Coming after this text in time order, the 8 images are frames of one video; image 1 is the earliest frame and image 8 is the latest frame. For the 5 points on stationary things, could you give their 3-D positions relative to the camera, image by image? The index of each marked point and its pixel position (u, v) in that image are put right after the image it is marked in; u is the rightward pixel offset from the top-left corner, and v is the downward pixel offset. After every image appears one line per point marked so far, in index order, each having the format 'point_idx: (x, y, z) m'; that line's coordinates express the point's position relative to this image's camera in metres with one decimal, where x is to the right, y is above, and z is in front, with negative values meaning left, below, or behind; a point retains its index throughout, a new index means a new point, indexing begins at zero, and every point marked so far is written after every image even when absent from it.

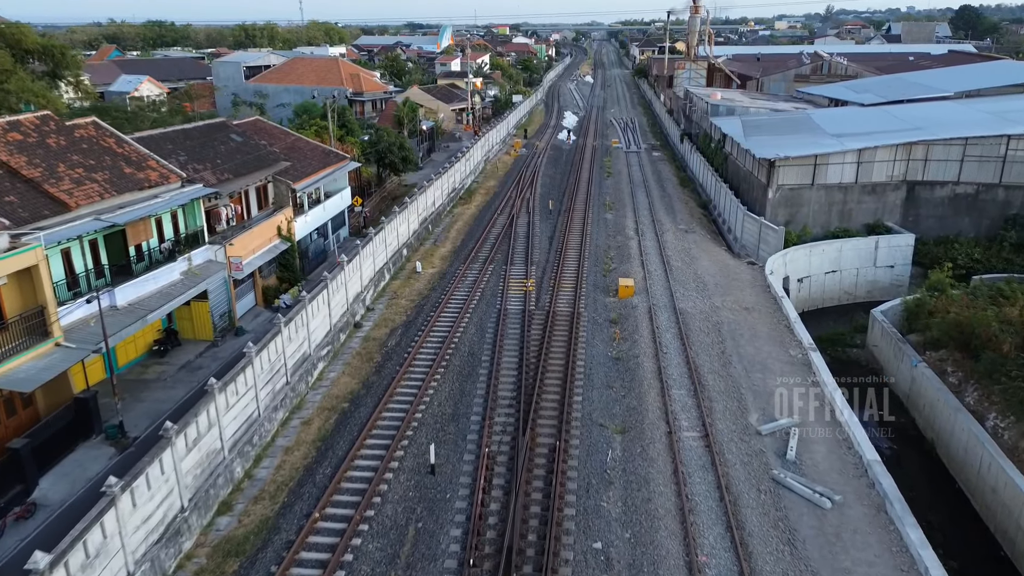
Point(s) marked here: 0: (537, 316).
0: (+0.7, -0.7, +18.6) m
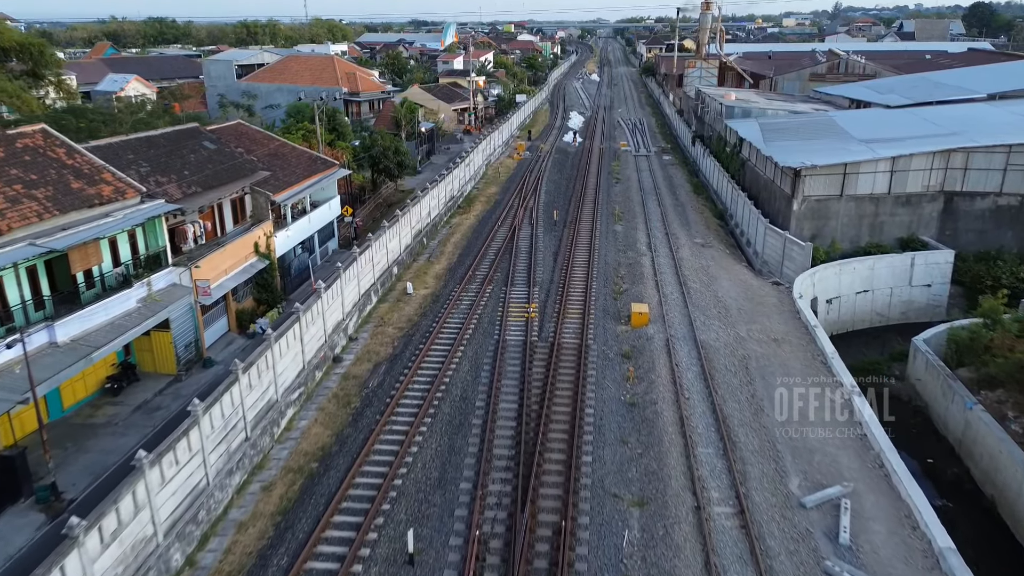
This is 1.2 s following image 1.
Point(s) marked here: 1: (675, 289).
0: (+0.7, -1.4, +16.4) m
1: (+4.6, -0.1, +19.9) m
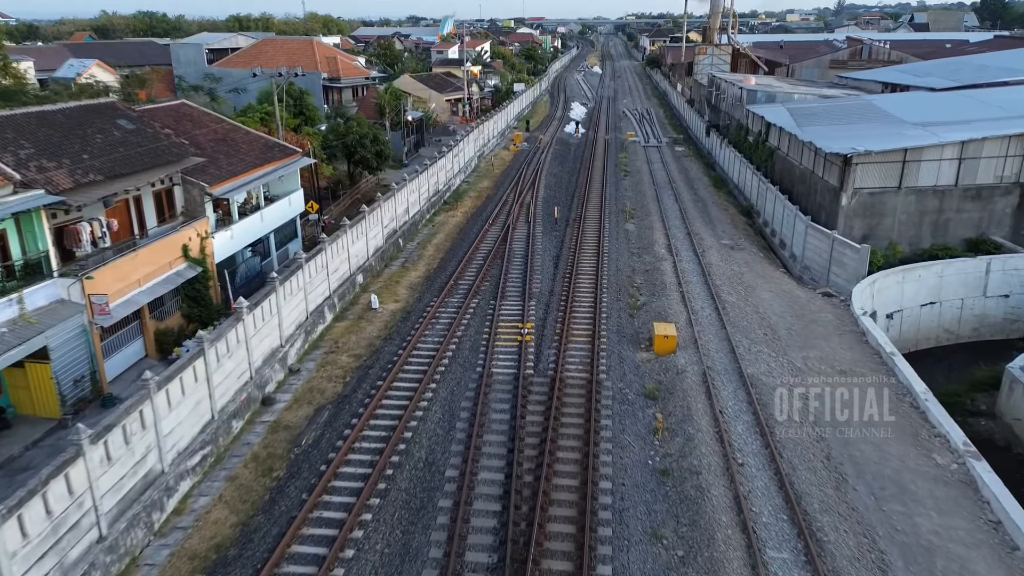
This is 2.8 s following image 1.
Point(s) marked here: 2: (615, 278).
0: (+0.4, -1.7, +12.5) m
1: (+4.3, -0.4, +15.9) m
2: (+2.6, +0.2, +17.7) m
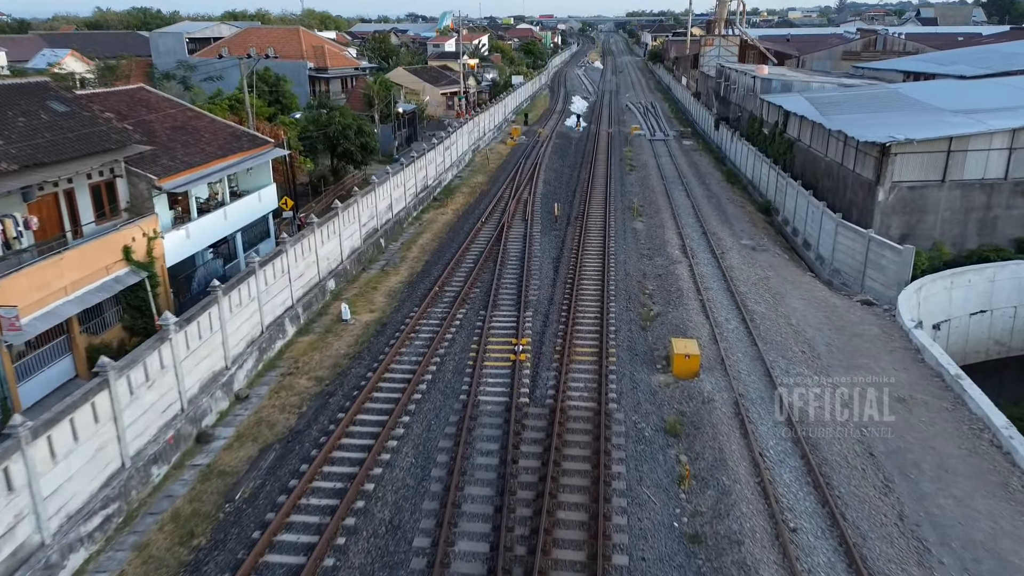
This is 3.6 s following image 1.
0: (+0.3, -1.9, +10.2) m
1: (+4.2, -0.5, +13.7) m
2: (+2.4, +0.1, +15.5) m
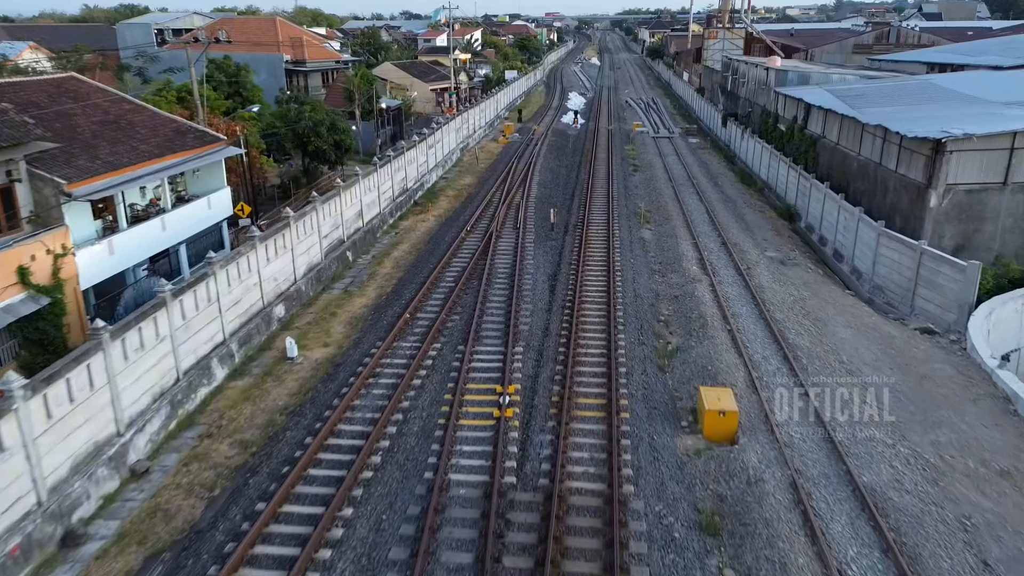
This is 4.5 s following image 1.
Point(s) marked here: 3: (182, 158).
0: (+0.1, -2.3, +7.6) m
1: (+4.0, -1.0, +11.0) m
2: (+2.2, -0.4, +12.8) m
3: (-7.4, +2.9, +16.0) m
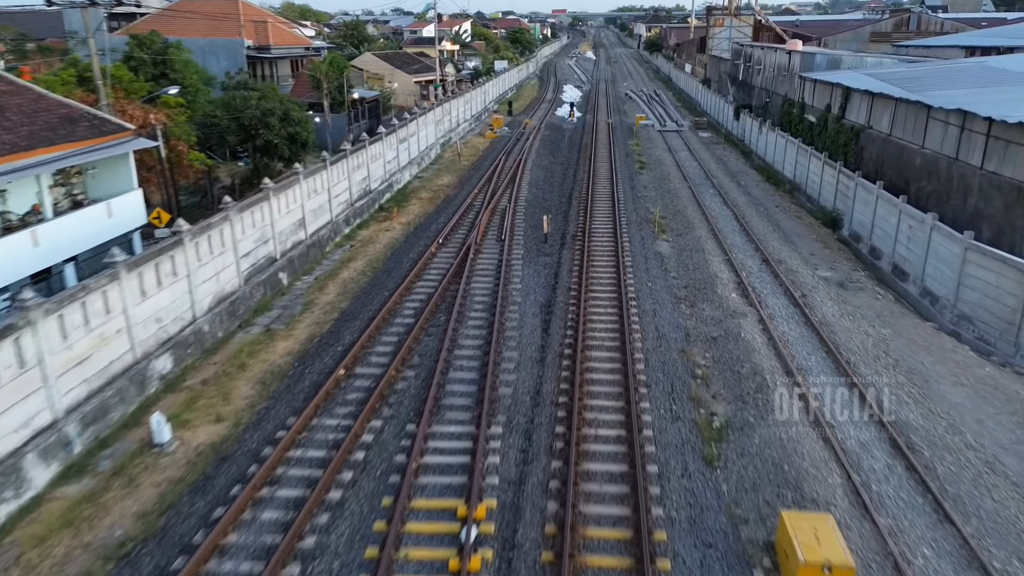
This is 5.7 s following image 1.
0: (-0.1, -2.9, +4.0) m
1: (+3.7, -1.5, +7.5) m
2: (+1.9, -0.9, +9.3) m
3: (-7.7, +2.4, +12.3) m
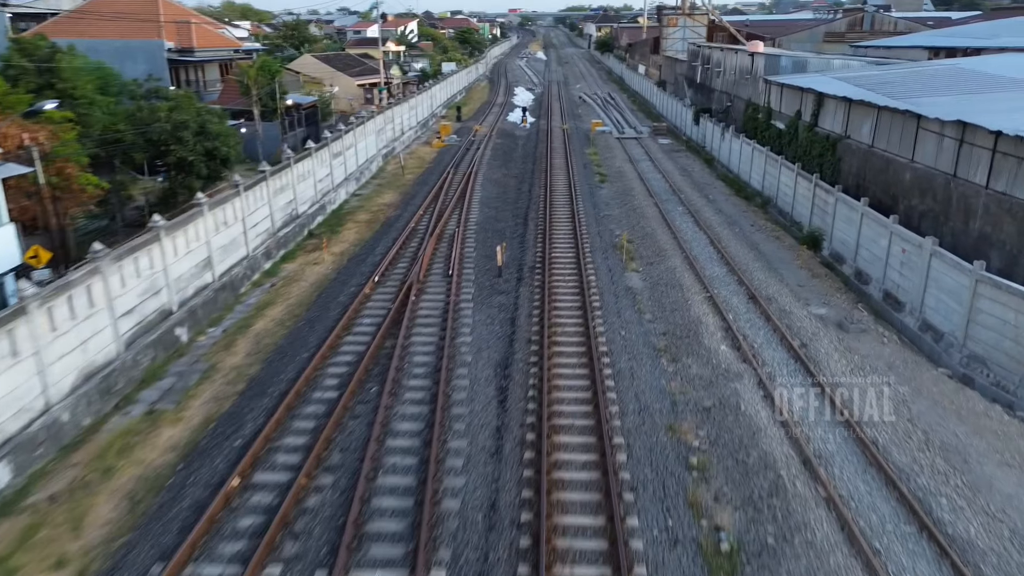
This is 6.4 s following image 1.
0: (-0.3, -3.6, +2.1) m
1: (+3.3, -2.2, +5.8) m
2: (+1.4, -1.6, +7.5) m
3: (-8.5, +1.4, +9.9) m
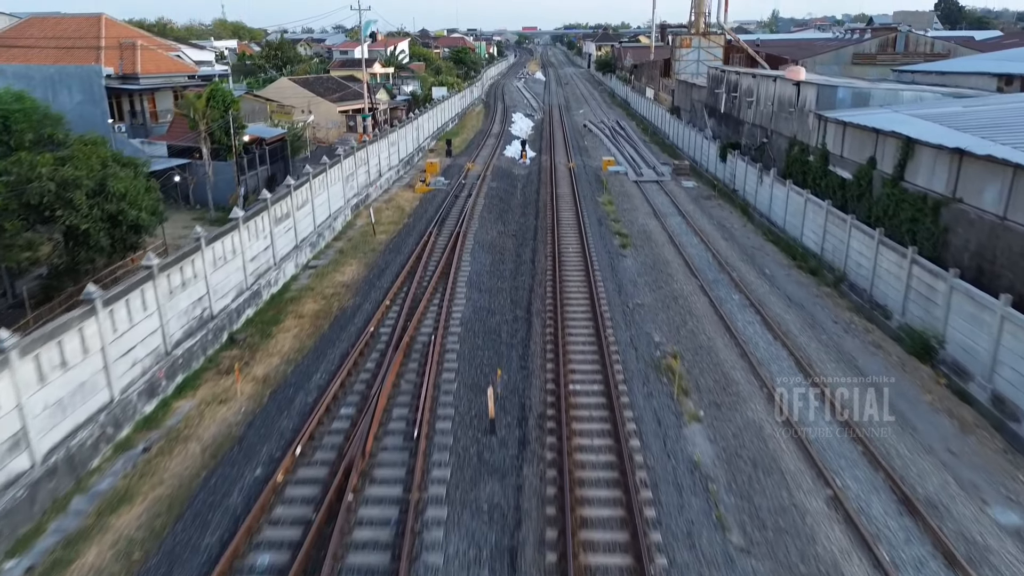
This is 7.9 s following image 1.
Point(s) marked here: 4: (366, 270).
0: (-0.3, -5.3, -2.3) m
1: (+3.3, -3.9, +1.4) m
2: (+1.4, -3.4, +3.1) m
3: (-8.5, -0.4, +5.6) m
4: (-3.0, +0.4, +14.9) m
